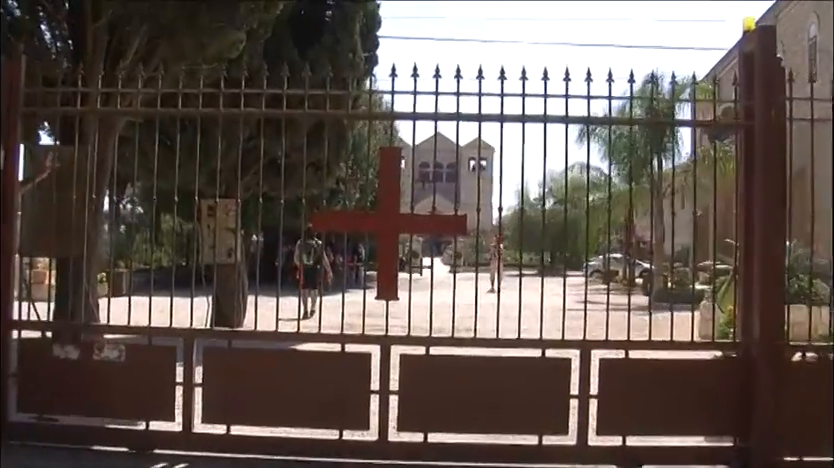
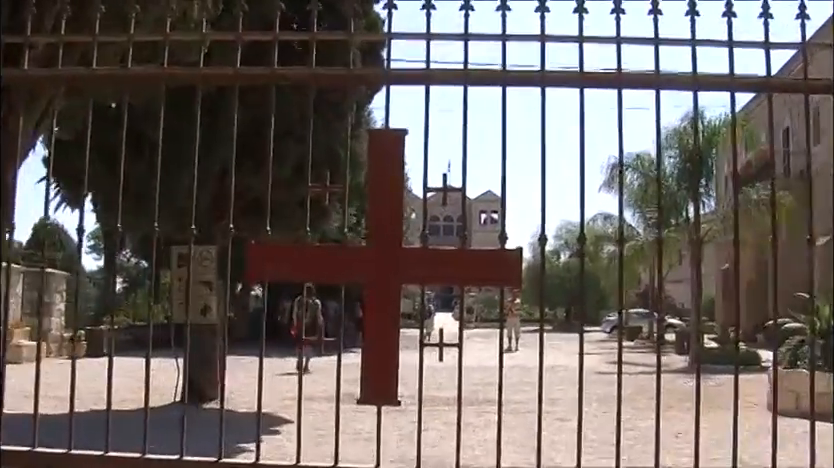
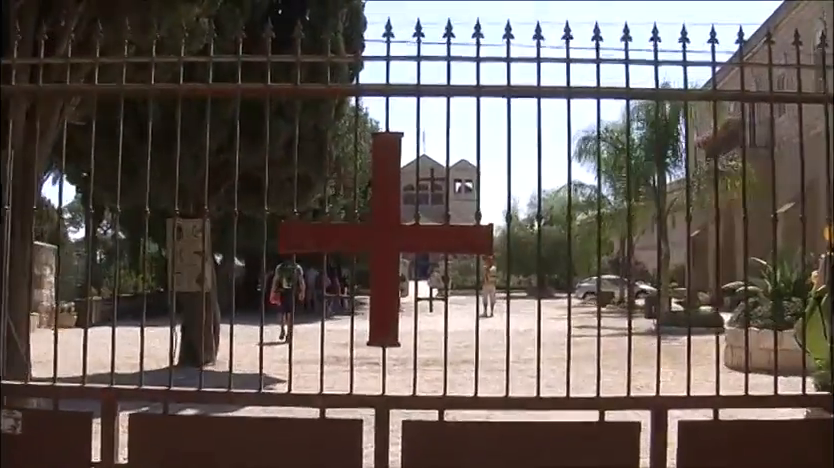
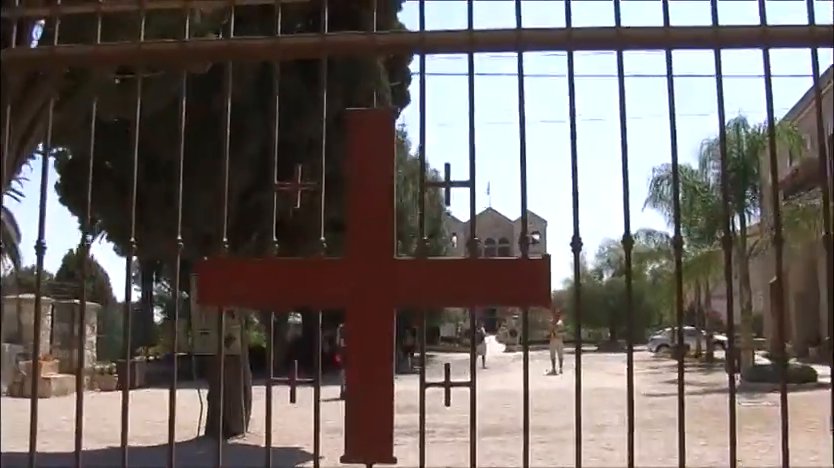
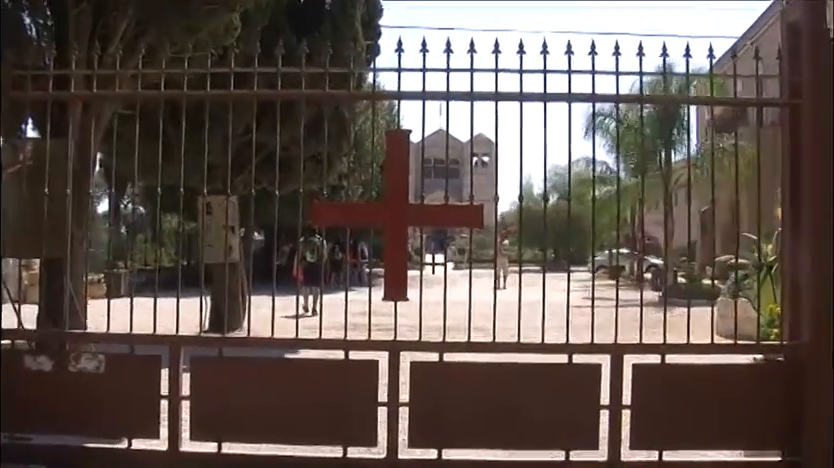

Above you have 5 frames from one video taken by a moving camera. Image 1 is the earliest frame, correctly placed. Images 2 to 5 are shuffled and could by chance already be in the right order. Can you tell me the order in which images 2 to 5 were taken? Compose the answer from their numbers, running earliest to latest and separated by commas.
5, 3, 2, 4
